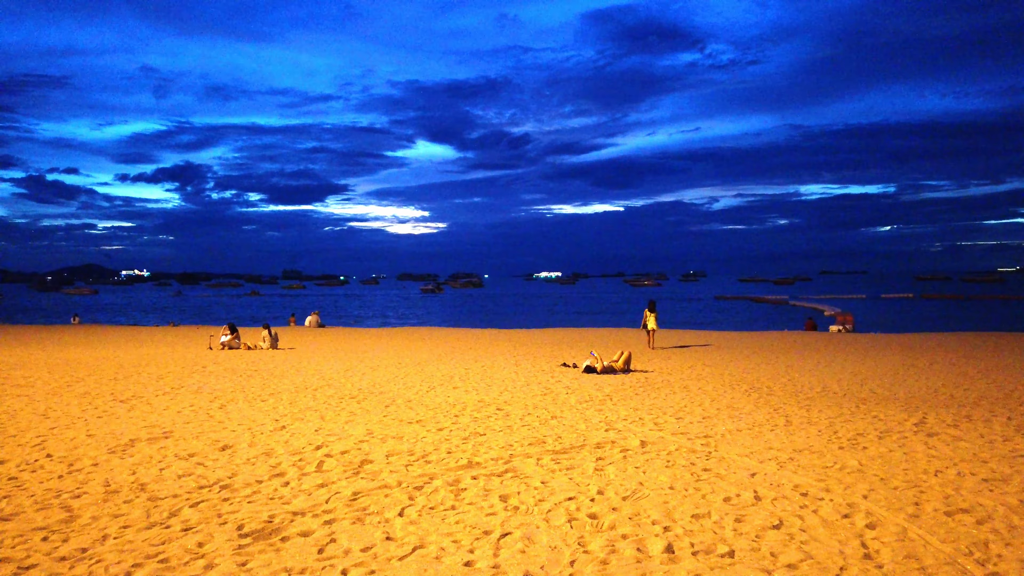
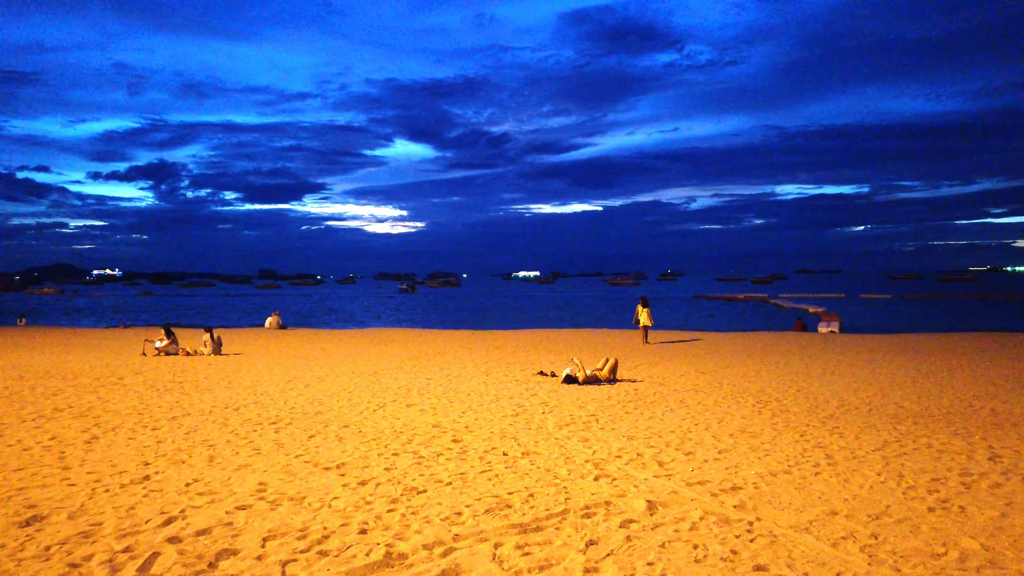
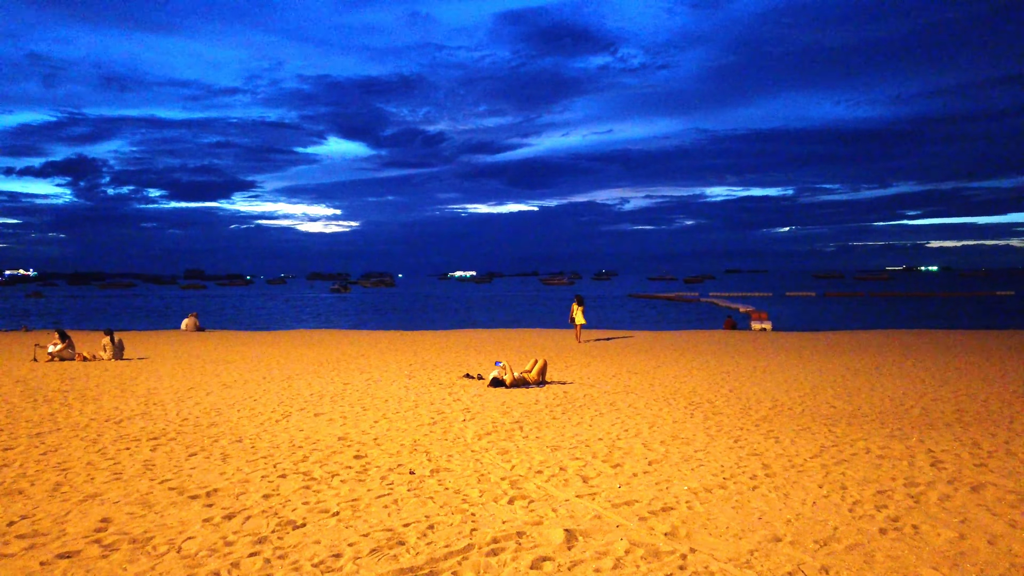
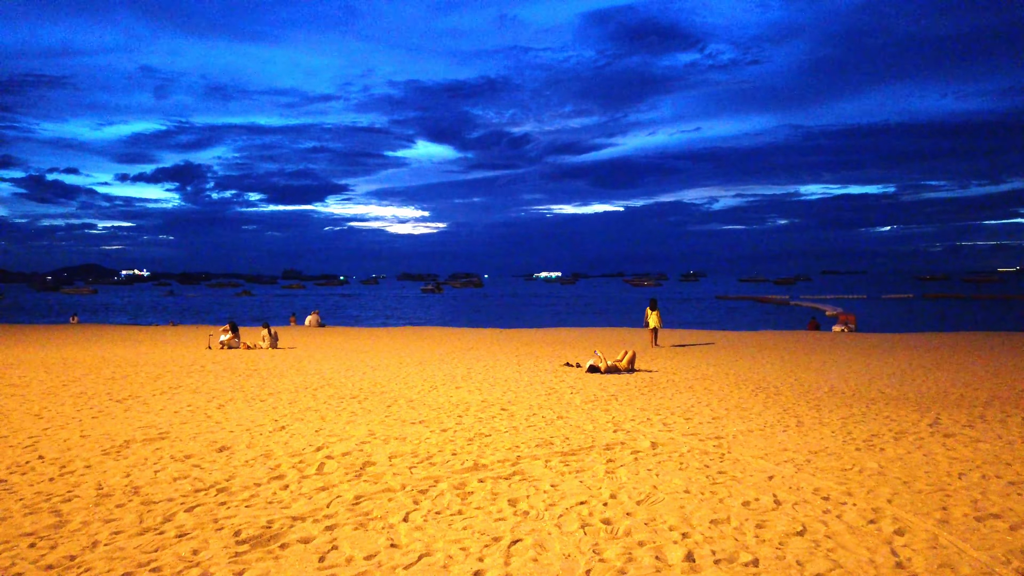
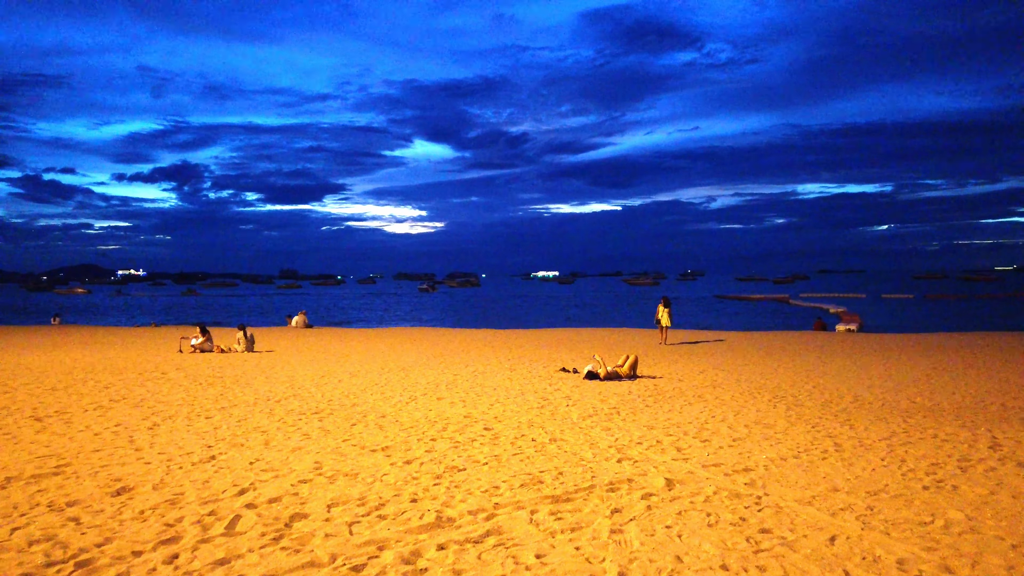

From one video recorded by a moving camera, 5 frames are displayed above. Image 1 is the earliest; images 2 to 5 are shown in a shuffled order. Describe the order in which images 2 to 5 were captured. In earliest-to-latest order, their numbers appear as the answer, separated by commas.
4, 5, 2, 3
